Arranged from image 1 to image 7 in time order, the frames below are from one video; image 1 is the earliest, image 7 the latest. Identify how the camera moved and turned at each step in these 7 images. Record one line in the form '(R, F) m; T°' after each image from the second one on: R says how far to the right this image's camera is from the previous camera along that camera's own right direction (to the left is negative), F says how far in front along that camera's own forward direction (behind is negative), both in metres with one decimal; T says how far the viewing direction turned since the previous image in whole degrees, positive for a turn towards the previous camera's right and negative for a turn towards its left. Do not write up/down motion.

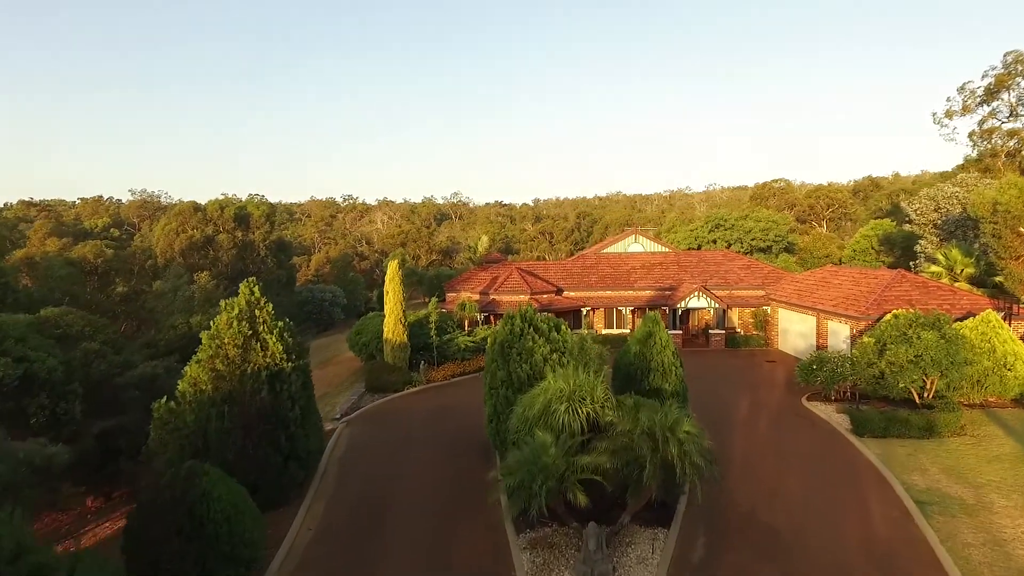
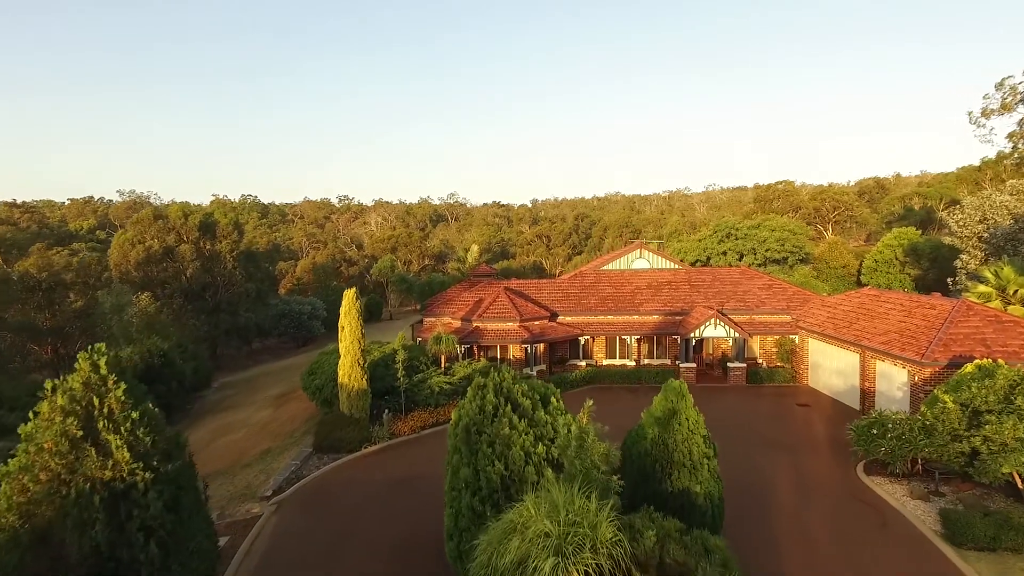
(+0.4, +3.4) m; 0°
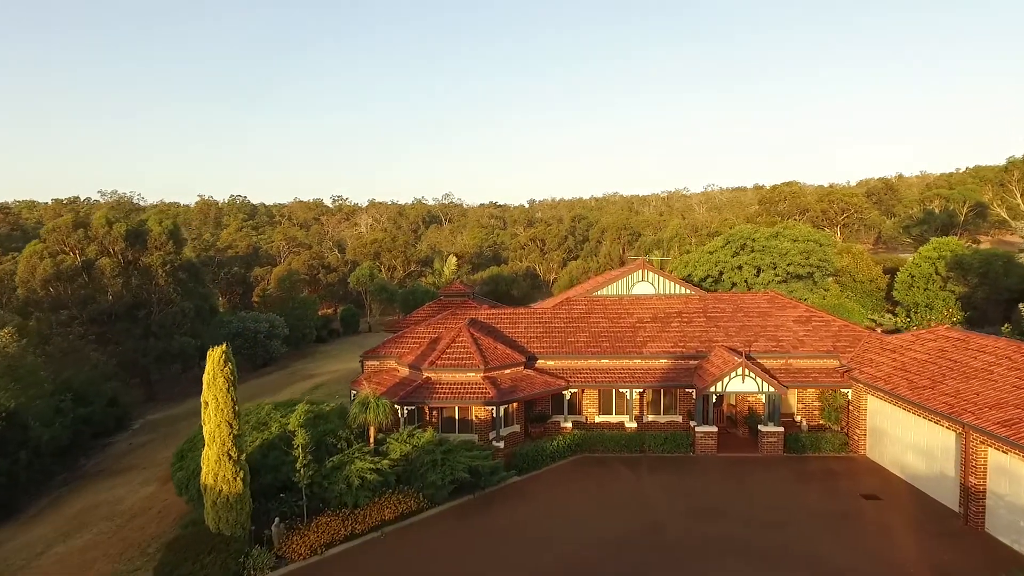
(+0.9, +5.1) m; 0°
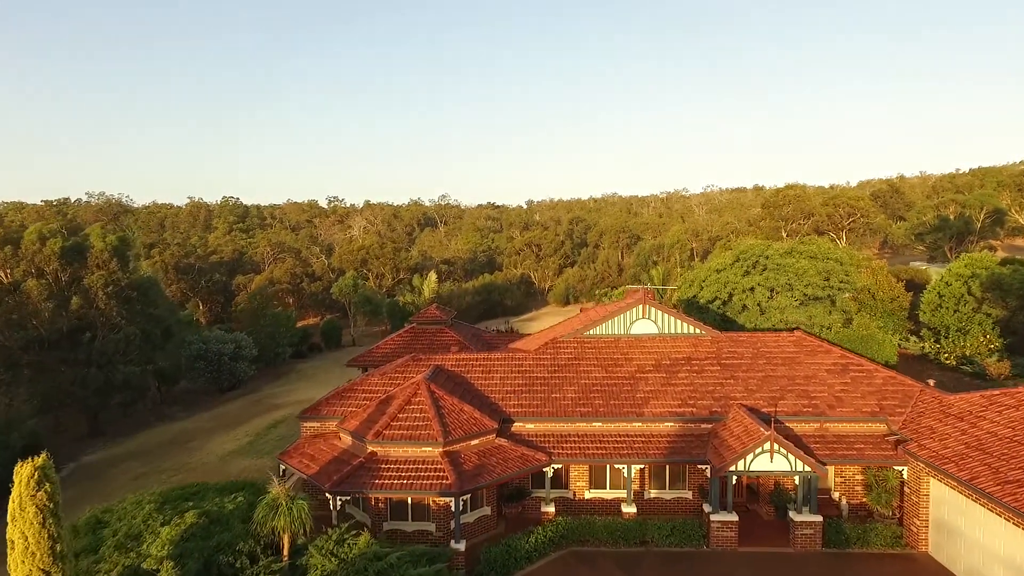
(+0.6, +3.3) m; 0°
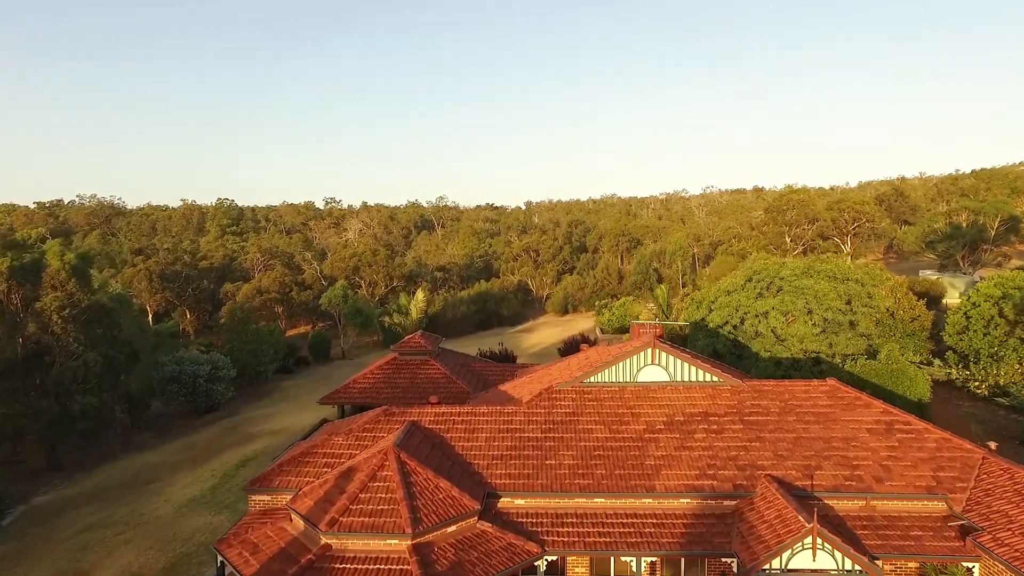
(+0.2, +2.3) m; 0°
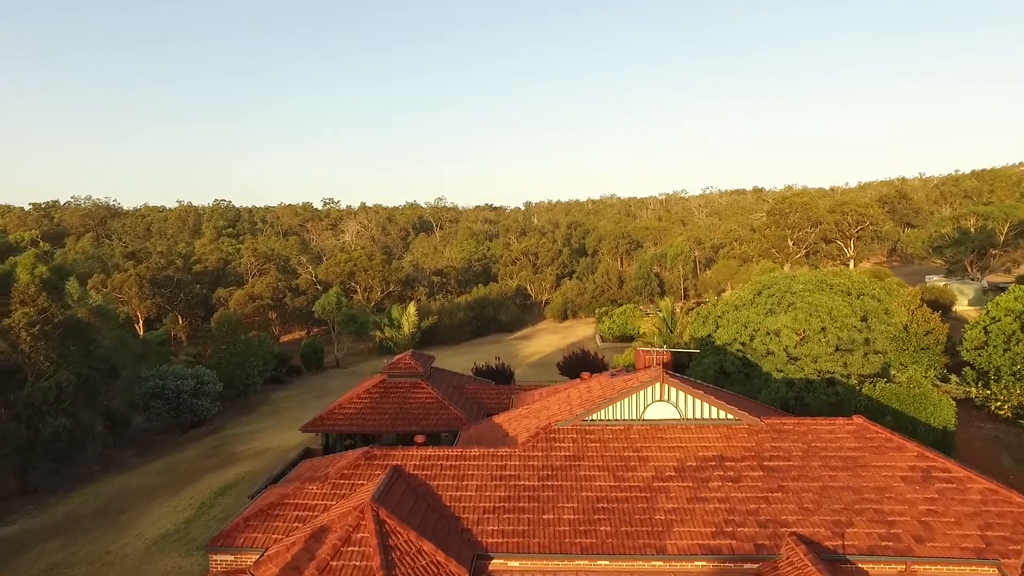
(+0.1, +1.3) m; 0°
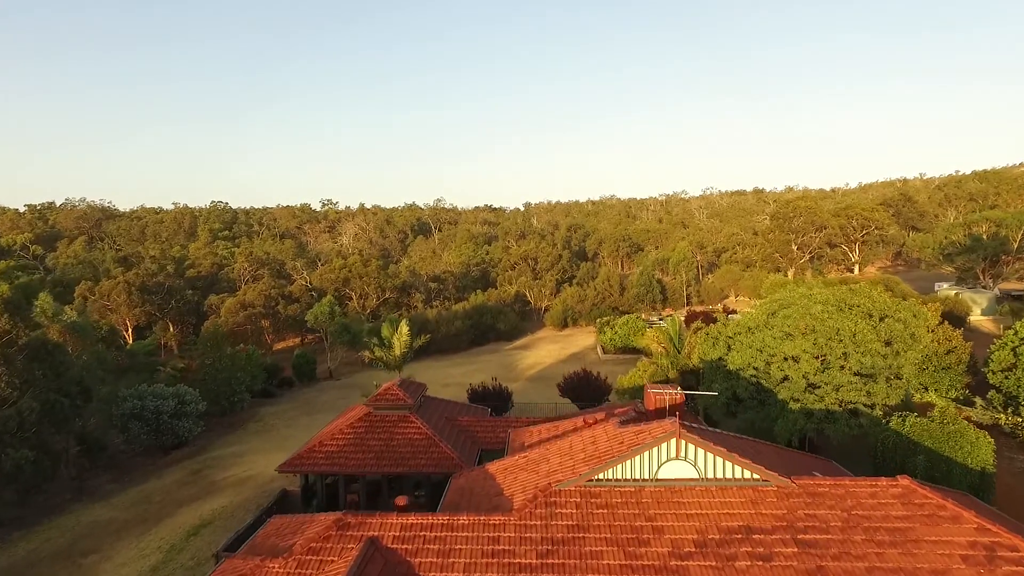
(+0.1, +1.7) m; 0°
